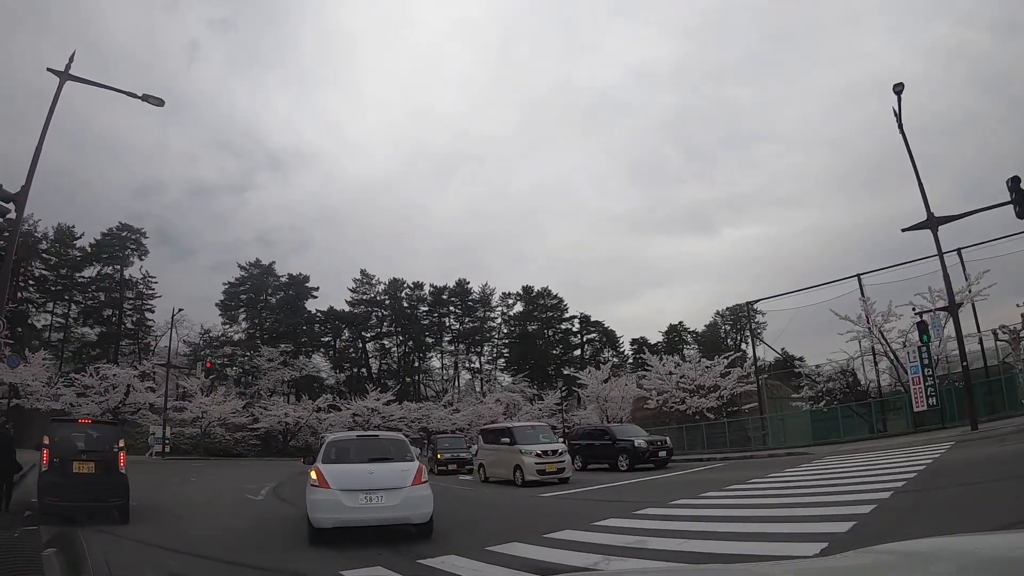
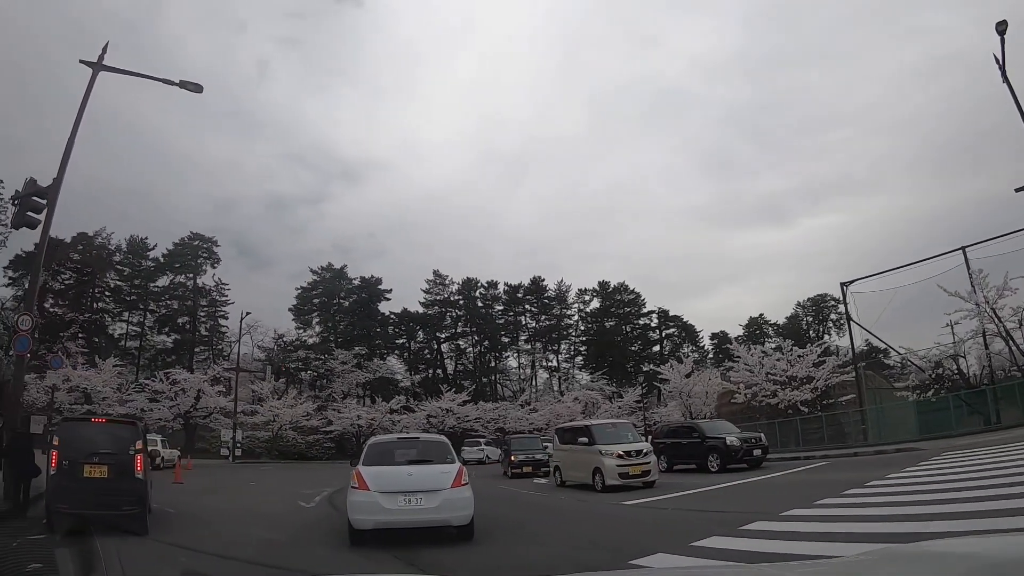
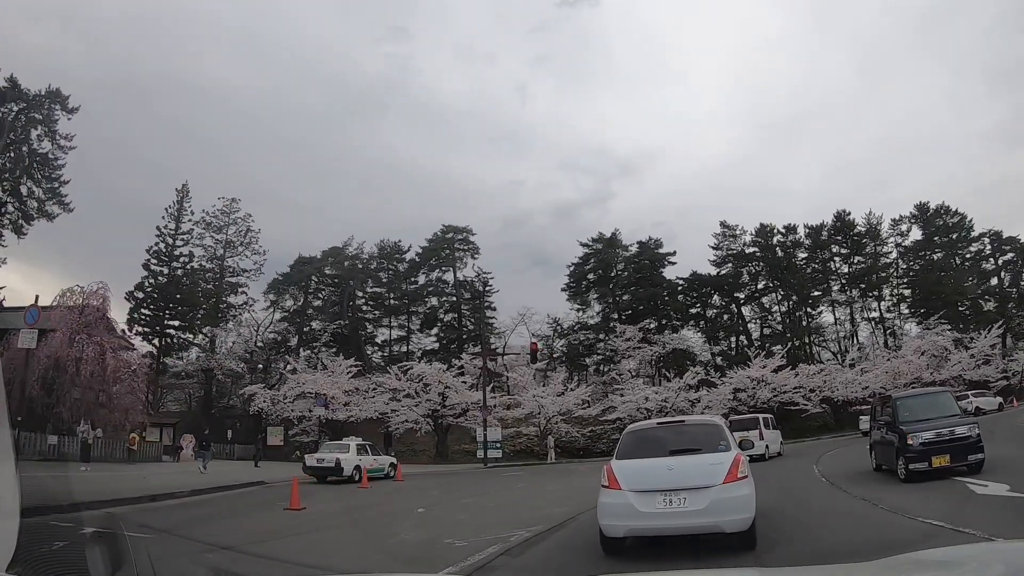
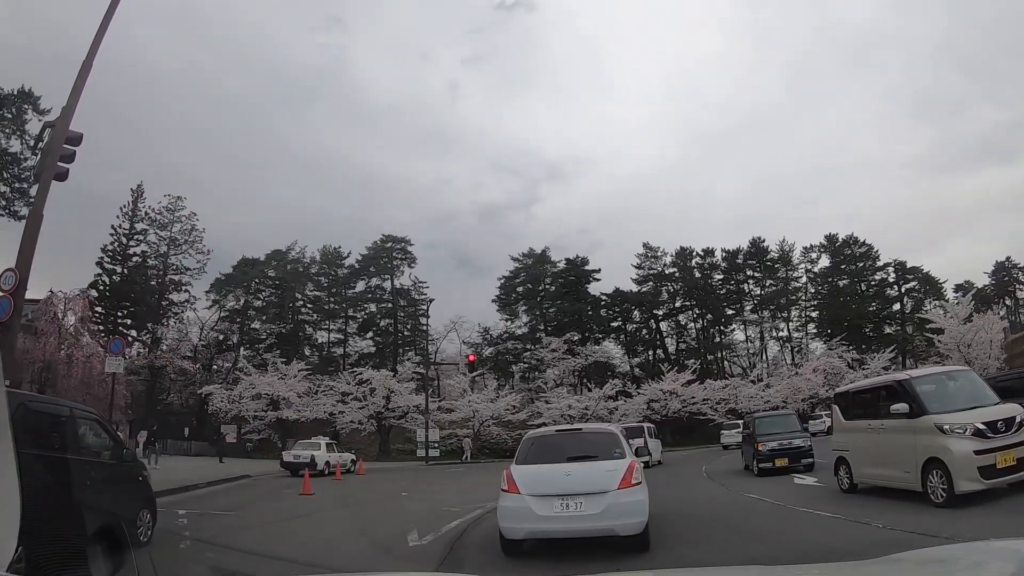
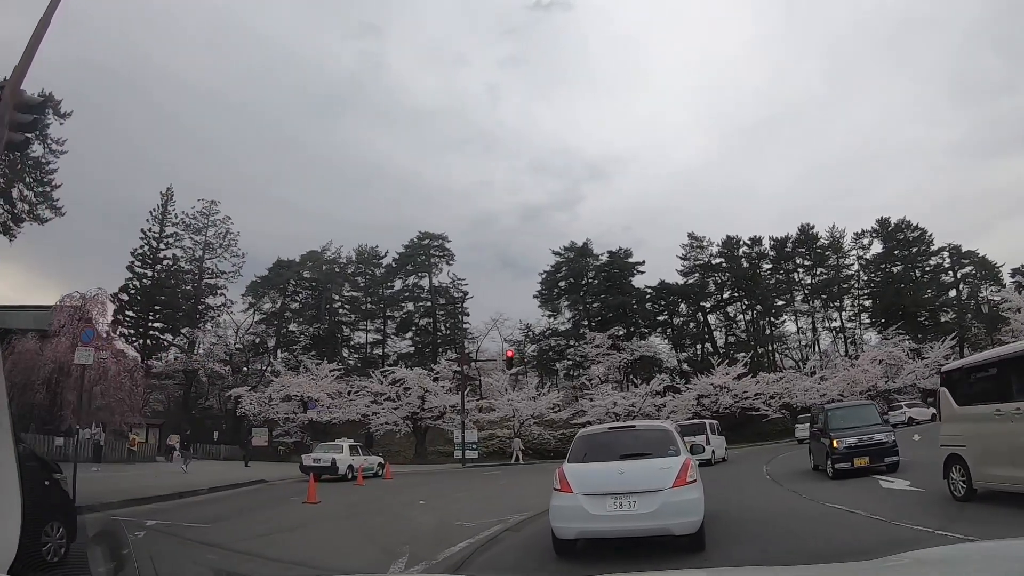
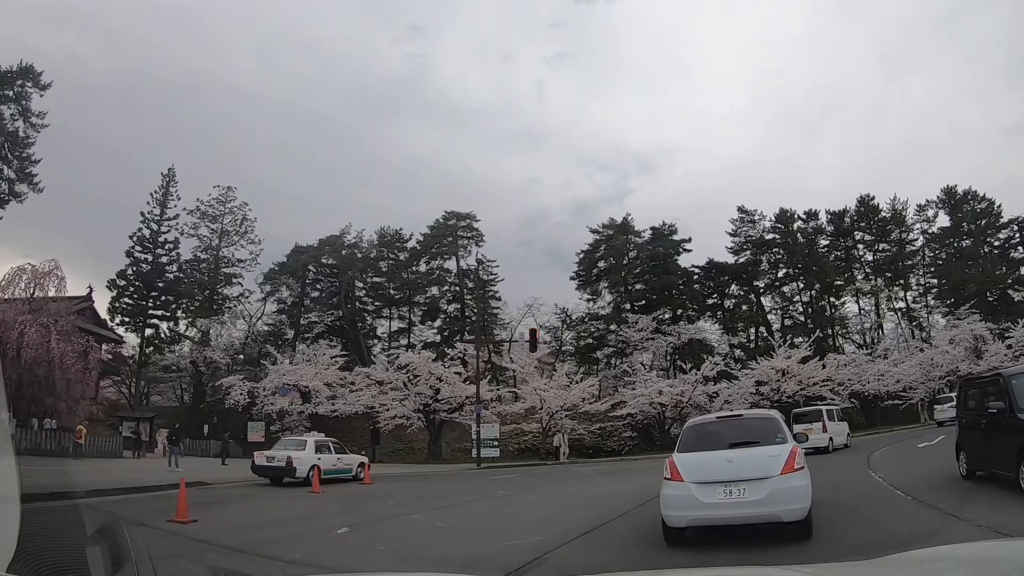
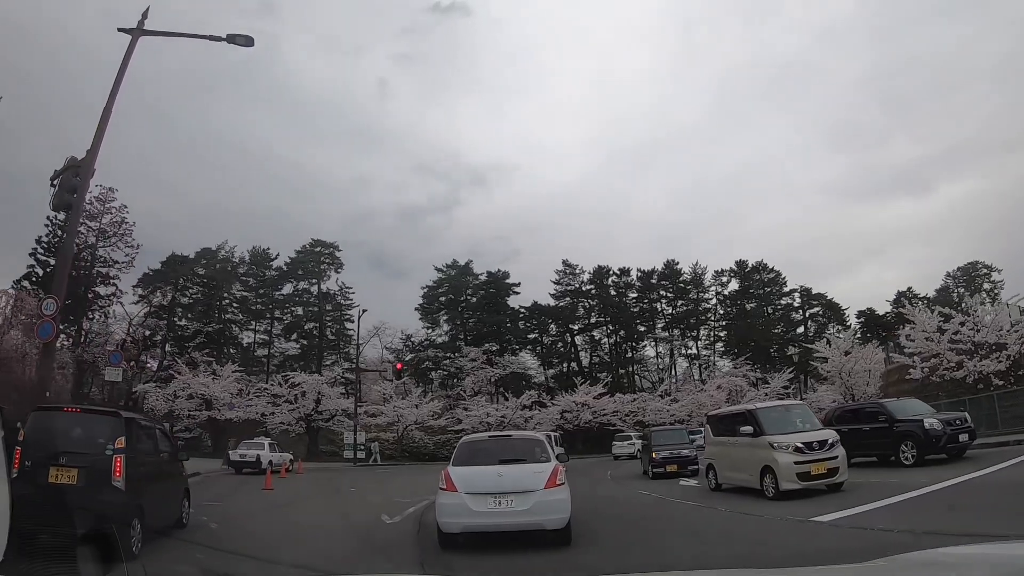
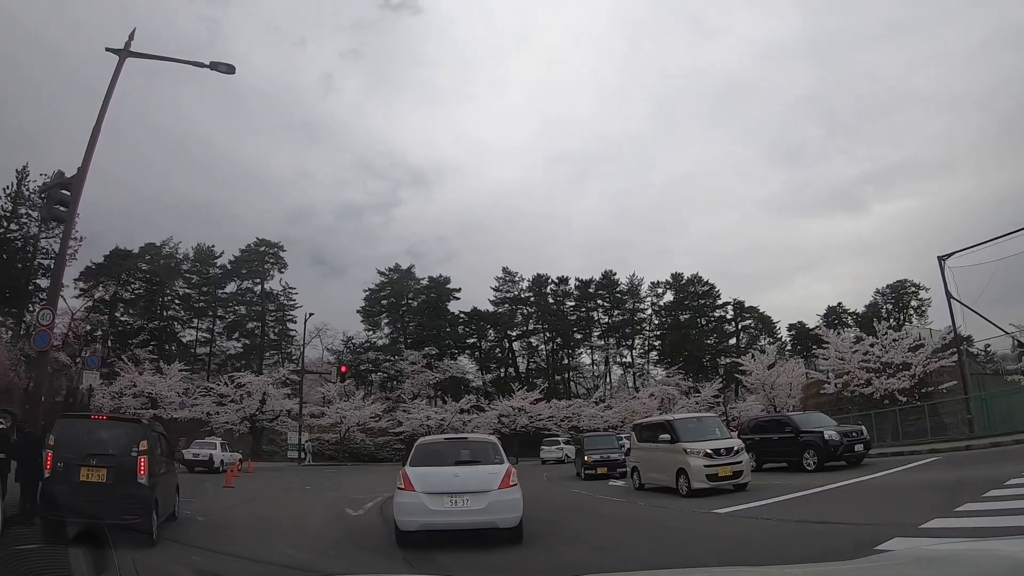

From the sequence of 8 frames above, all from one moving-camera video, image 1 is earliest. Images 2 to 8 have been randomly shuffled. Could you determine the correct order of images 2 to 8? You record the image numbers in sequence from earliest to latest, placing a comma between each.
2, 8, 7, 4, 5, 3, 6
